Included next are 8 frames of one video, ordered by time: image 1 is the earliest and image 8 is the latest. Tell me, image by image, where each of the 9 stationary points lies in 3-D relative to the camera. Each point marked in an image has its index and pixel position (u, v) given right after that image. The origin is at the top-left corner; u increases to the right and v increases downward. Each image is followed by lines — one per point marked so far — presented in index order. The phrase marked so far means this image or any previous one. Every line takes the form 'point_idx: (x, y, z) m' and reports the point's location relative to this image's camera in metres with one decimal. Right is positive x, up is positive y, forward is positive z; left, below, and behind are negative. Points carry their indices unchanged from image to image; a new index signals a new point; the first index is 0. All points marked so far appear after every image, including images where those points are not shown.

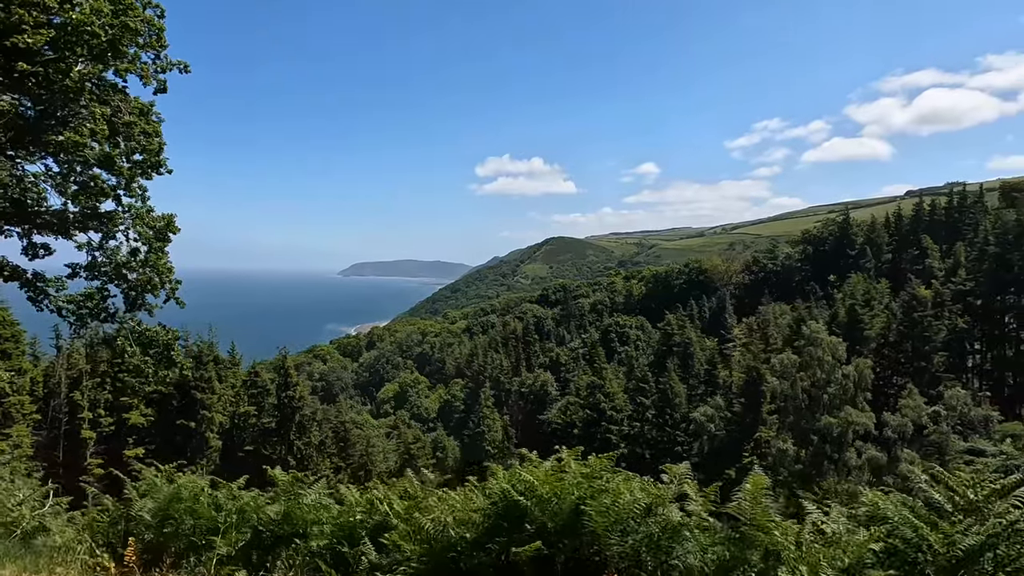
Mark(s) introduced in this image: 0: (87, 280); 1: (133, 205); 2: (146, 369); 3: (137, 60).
0: (-8.1, +0.1, +11.0) m
1: (-7.1, +1.5, +10.8) m
2: (-7.2, -1.6, +11.7) m
3: (-6.6, +4.1, +10.3) m
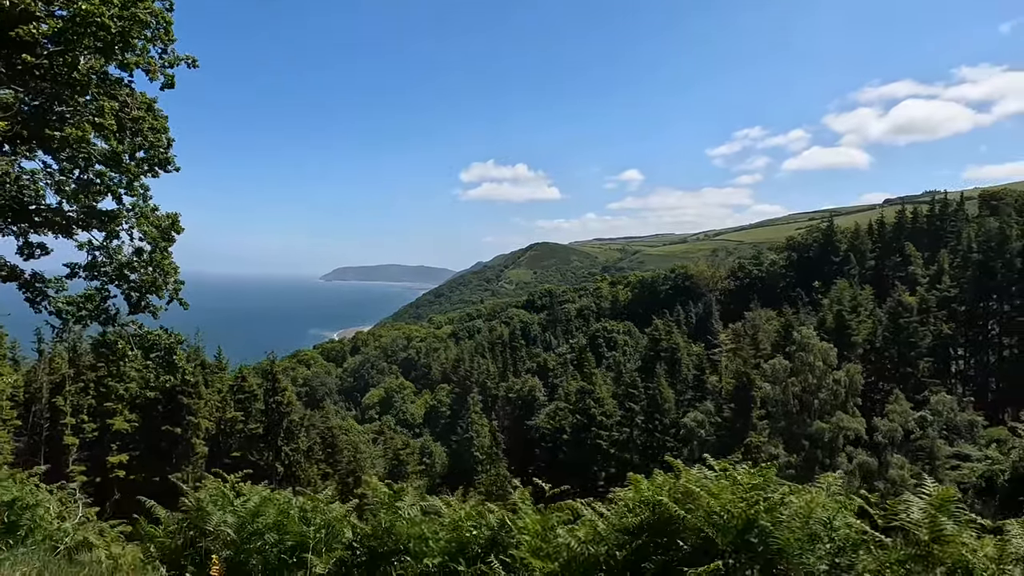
0: (-7.8, +0.1, +10.6) m
1: (-6.8, +1.5, +10.5) m
2: (-7.0, -1.7, +11.3) m
3: (-6.2, +4.1, +10.0) m
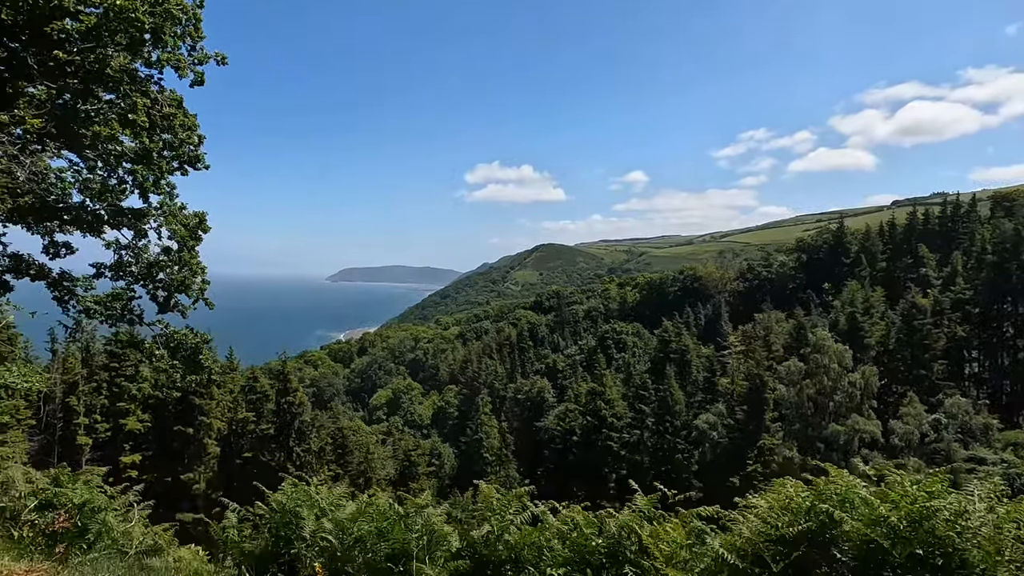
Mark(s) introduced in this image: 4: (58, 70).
0: (-7.3, +0.1, +10.5) m
1: (-6.2, +1.5, +10.4) m
2: (-6.4, -1.7, +11.2) m
3: (-5.7, +4.1, +9.9) m
4: (-7.1, +3.4, +9.1) m
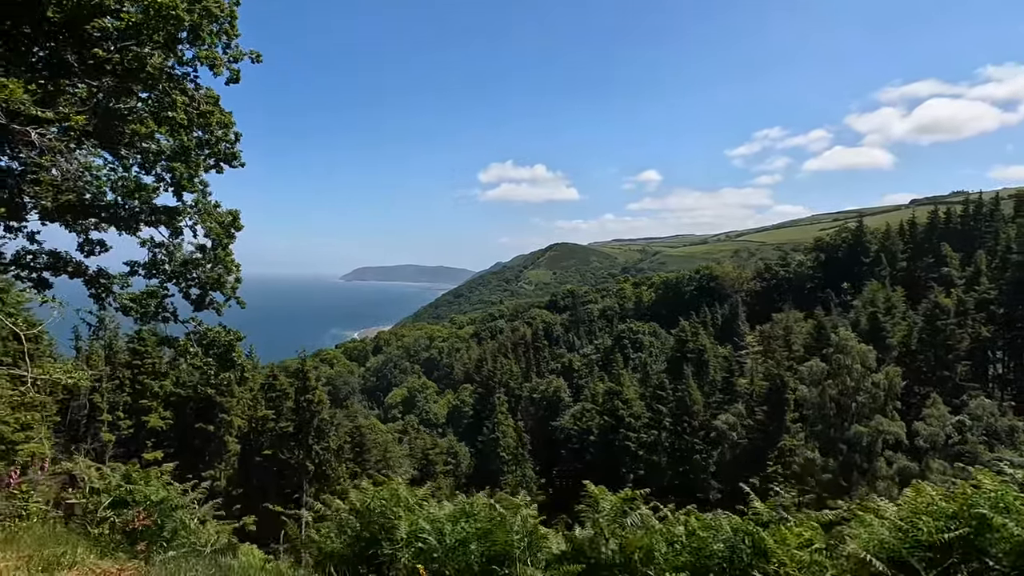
0: (-6.7, +0.2, +10.6) m
1: (-5.6, +1.6, +10.4) m
2: (-5.8, -1.6, +11.2) m
3: (-5.1, +4.1, +10.0) m
4: (-6.5, +3.5, +9.2) m
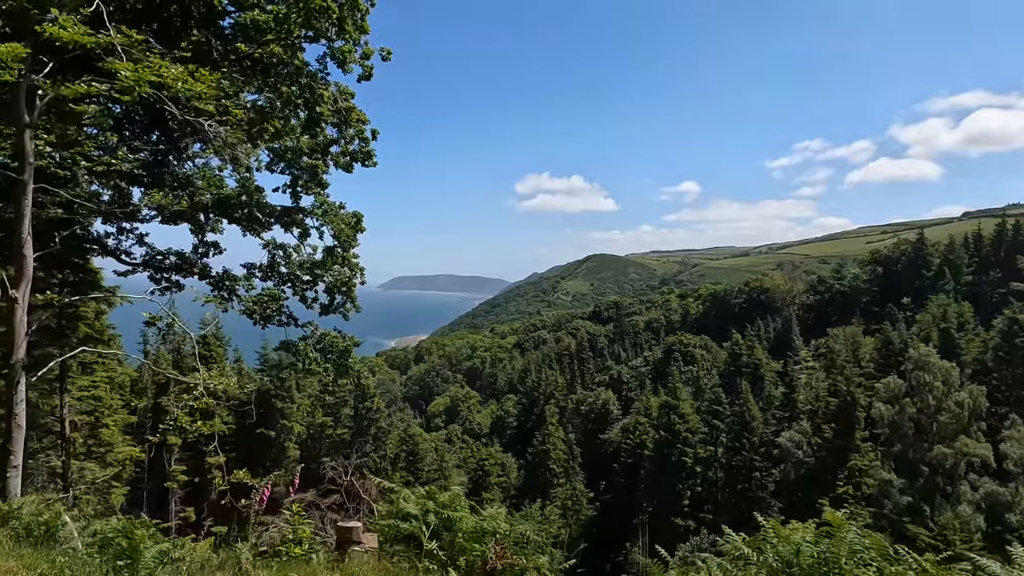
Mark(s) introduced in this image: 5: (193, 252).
0: (-4.4, +0.2, +10.5) m
1: (-3.3, +1.5, +10.2) m
2: (-3.5, -1.7, +11.0) m
3: (-2.8, +4.1, +9.8) m
4: (-4.3, +3.5, +9.1) m
5: (-5.6, +0.6, +10.1) m
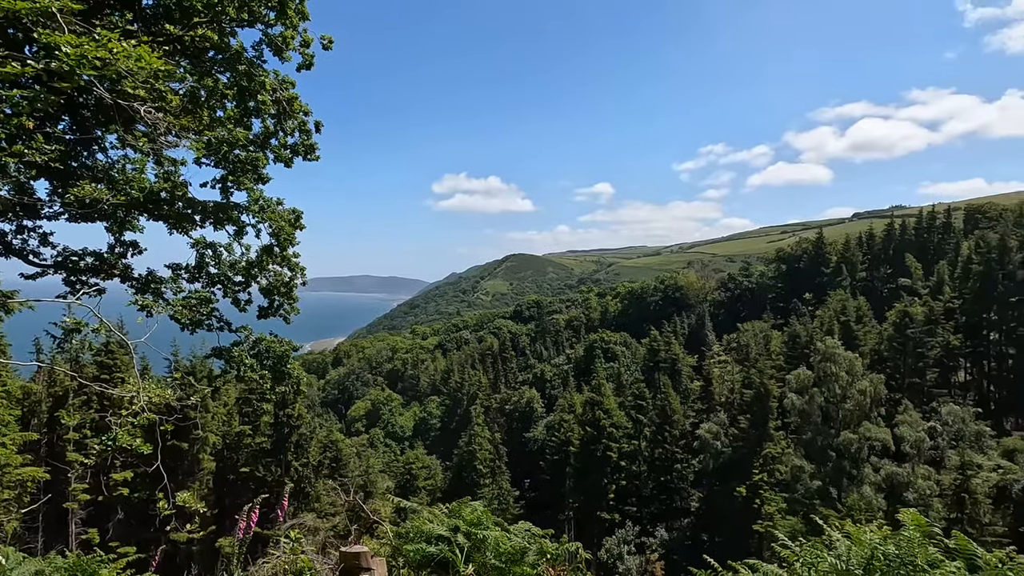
0: (-5.1, +0.1, +9.4) m
1: (-4.1, +1.5, +9.3) m
2: (-4.3, -1.7, +10.0) m
3: (-3.5, +4.0, +9.0) m
4: (-4.8, +3.4, +8.0) m
5: (-6.3, +0.5, +8.9) m
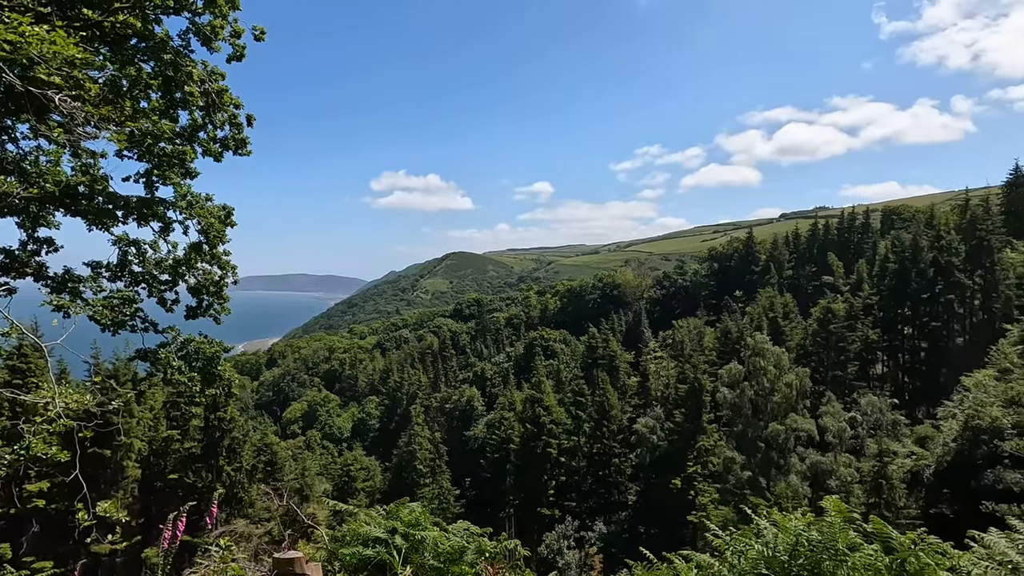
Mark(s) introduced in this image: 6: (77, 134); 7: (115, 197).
0: (-5.9, 0.0, +8.7) m
1: (-4.9, +1.4, +8.7) m
2: (-5.2, -1.8, +9.4) m
3: (-4.3, +3.9, +8.4) m
4: (-5.5, +3.3, +7.3) m
5: (-7.0, +0.5, +8.0) m
6: (-5.0, +1.8, +6.7) m
7: (-5.7, +1.3, +8.3) m
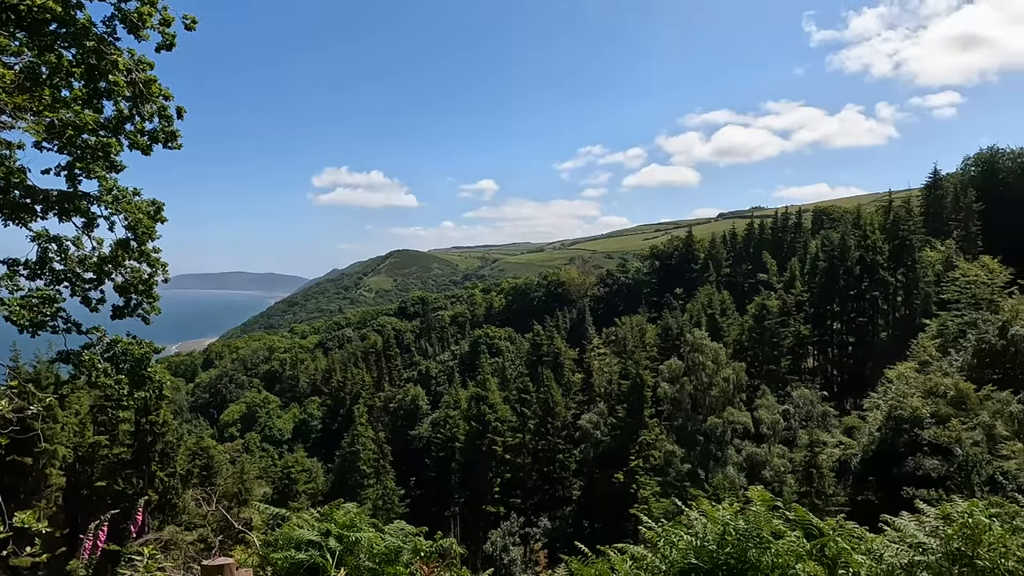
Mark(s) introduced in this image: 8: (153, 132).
0: (-6.7, 0.0, +8.1) m
1: (-5.7, +1.4, +8.3) m
2: (-6.1, -1.8, +9.0) m
3: (-5.1, +4.0, +8.0) m
4: (-6.2, +3.3, +6.8) m
5: (-7.8, +0.5, +7.4) m
6: (-5.7, +1.8, +6.3) m
7: (-6.5, +1.3, +7.8) m
8: (-5.4, +2.3, +8.7) m
